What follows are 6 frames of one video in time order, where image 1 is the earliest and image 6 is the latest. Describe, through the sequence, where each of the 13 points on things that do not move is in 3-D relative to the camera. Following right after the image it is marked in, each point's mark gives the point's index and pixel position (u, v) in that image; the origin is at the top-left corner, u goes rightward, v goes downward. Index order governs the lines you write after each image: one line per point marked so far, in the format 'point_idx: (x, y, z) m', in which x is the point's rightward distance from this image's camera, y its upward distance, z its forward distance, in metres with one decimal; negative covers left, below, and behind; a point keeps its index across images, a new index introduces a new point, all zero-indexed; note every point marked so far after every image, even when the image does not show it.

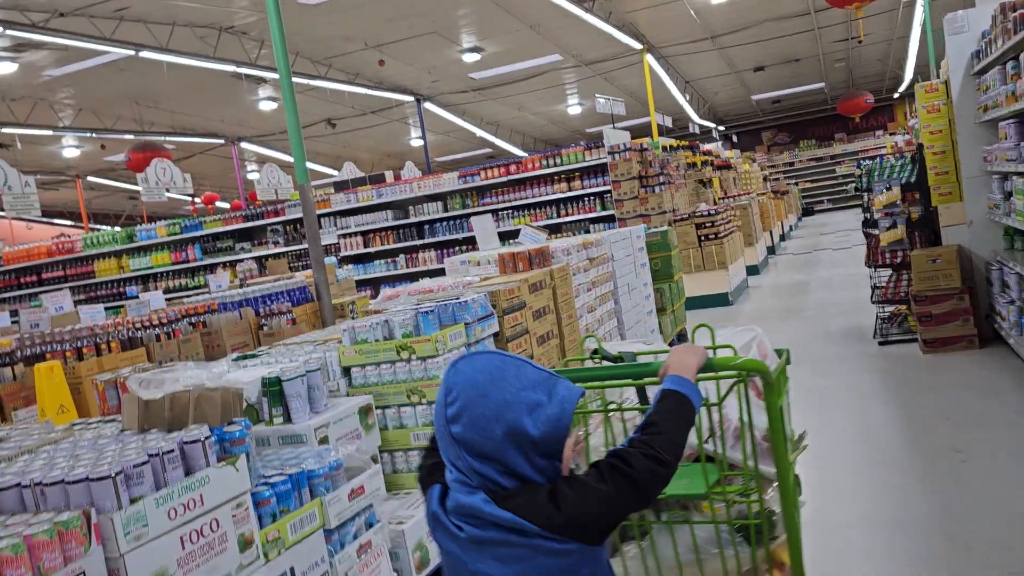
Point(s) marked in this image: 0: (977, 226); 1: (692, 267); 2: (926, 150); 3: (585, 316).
0: (+2.7, +0.4, +5.3) m
1: (+1.8, +0.2, +8.8) m
2: (+2.5, +0.8, +5.4) m
3: (+0.4, -0.1, +4.5) m
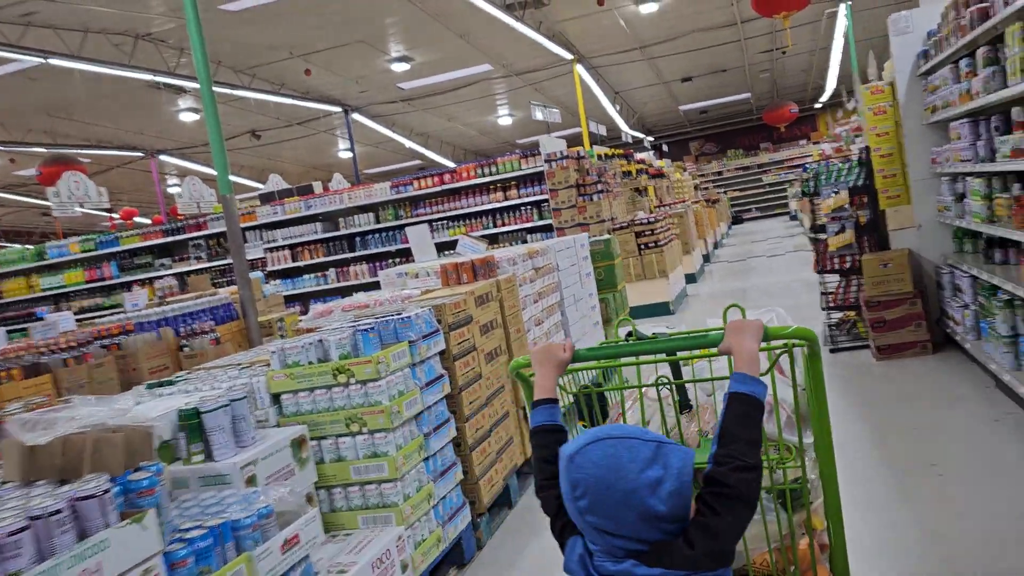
0: (+2.4, +0.3, +5.2) m
1: (+1.1, +0.1, +8.6) m
2: (+2.1, +0.8, +5.4) m
3: (+0.1, -0.2, +4.2) m
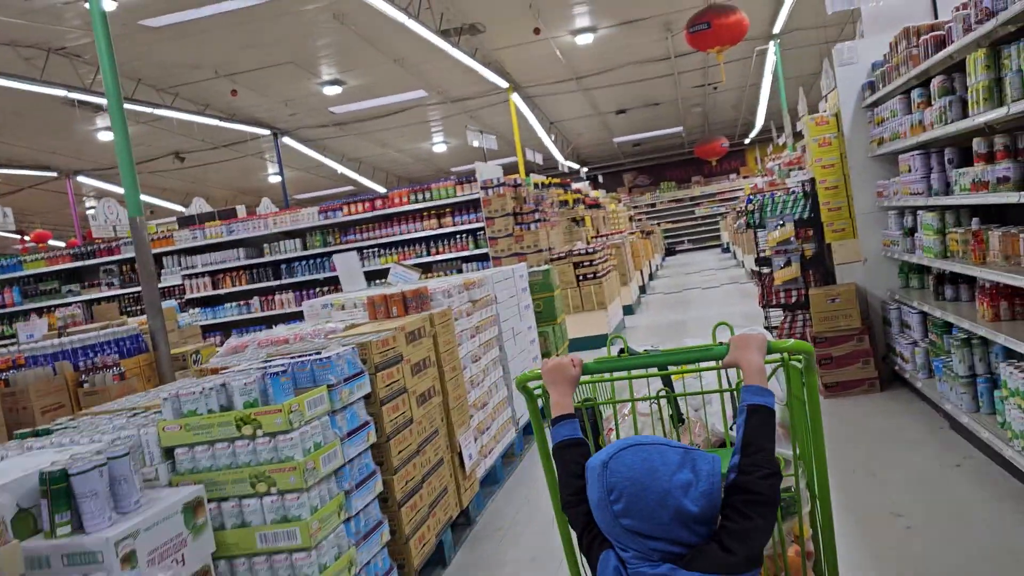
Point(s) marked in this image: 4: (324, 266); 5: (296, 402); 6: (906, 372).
0: (+2.0, +0.1, +5.1) m
1: (+0.5, -0.2, +8.3) m
2: (+1.8, +0.6, +5.2) m
3: (-0.2, -0.3, +3.9) m
4: (-1.9, +0.2, +8.9) m
5: (-0.5, -0.3, +2.2) m
6: (+2.1, -0.4, +4.7) m
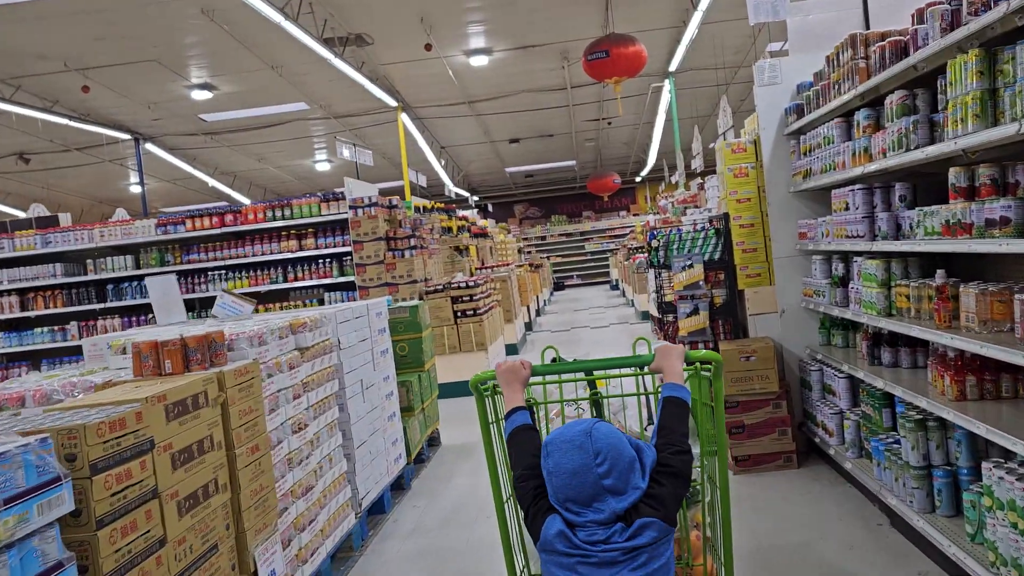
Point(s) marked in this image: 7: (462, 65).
0: (+1.3, -0.1, +4.3) m
1: (-0.6, -0.5, +7.4) m
2: (+1.1, +0.3, +4.5) m
3: (-0.7, -0.5, +2.9) m
4: (-3.0, 0.0, +7.7) m
5: (-0.9, -0.4, +1.2) m
6: (+1.4, -0.7, +3.9) m
7: (-0.8, +3.7, +14.9) m
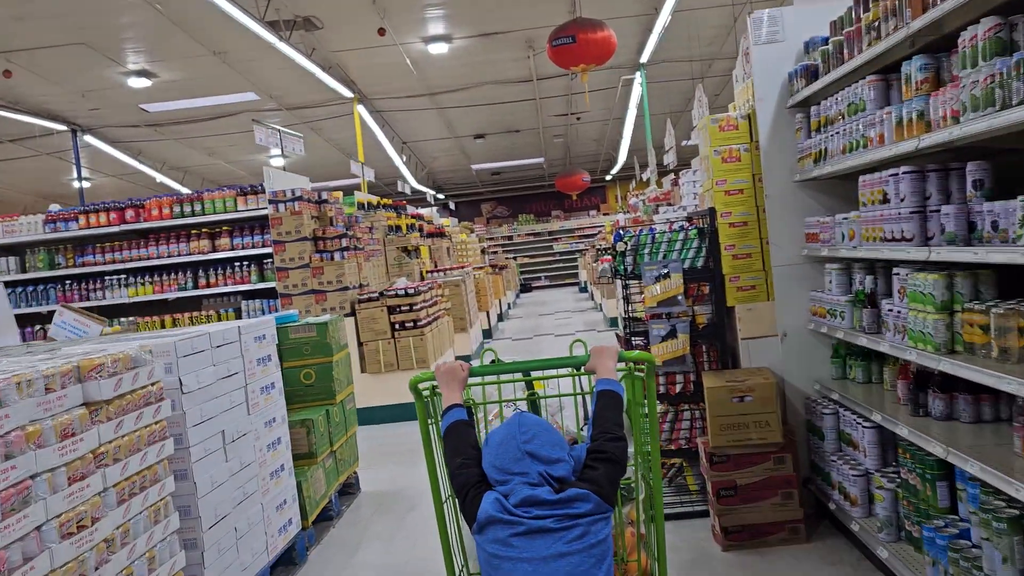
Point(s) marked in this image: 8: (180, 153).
0: (+1.0, -0.2, +3.4) m
1: (-0.9, -0.5, +6.4) m
2: (+0.8, +0.3, +3.5) m
3: (-1.0, -0.5, +1.9) m
4: (-3.4, -0.1, +6.6) m
5: (-1.1, -0.4, +0.2) m
6: (+1.1, -0.8, +3.0) m
7: (-1.4, +3.6, +13.9) m
8: (-7.1, +2.9, +19.3) m
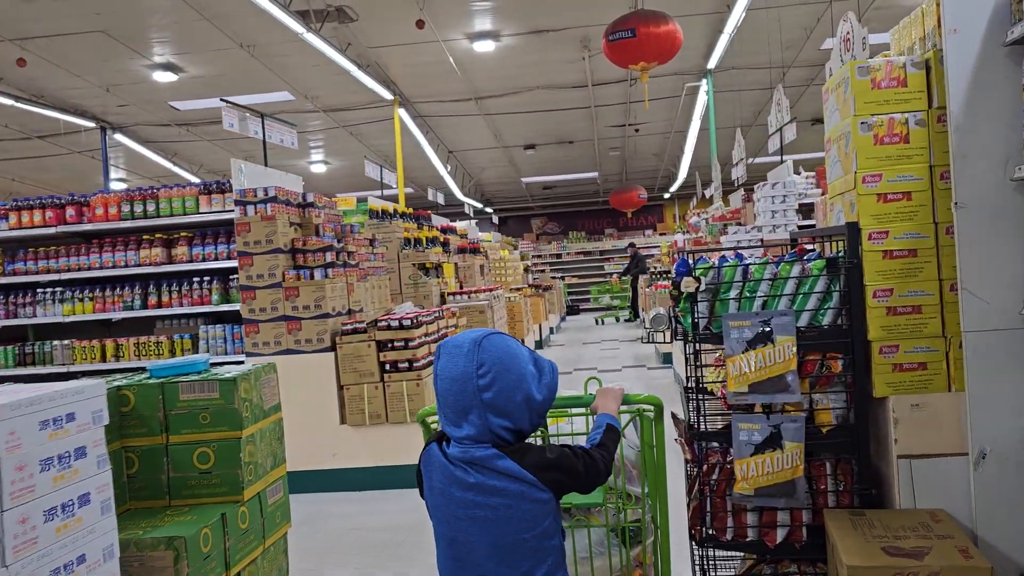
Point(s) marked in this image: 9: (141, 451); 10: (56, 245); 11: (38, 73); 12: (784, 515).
0: (+1.0, -0.4, +1.8) m
1: (-0.8, -0.7, +5.0) m
2: (+0.8, +0.1, +2.0) m
3: (-1.1, -0.6, +0.5) m
4: (-3.2, -0.1, +5.3) m
5: (-1.3, -0.5, -1.2) m
6: (+1.0, -0.9, +1.5) m
7: (-0.7, +3.4, +12.5) m
8: (-6.1, +2.7, +18.3) m
9: (-1.1, -0.5, +2.8) m
10: (-2.9, +0.3, +5.6) m
11: (-6.5, +2.9, +12.1) m
12: (+0.6, -0.5, +2.1) m
